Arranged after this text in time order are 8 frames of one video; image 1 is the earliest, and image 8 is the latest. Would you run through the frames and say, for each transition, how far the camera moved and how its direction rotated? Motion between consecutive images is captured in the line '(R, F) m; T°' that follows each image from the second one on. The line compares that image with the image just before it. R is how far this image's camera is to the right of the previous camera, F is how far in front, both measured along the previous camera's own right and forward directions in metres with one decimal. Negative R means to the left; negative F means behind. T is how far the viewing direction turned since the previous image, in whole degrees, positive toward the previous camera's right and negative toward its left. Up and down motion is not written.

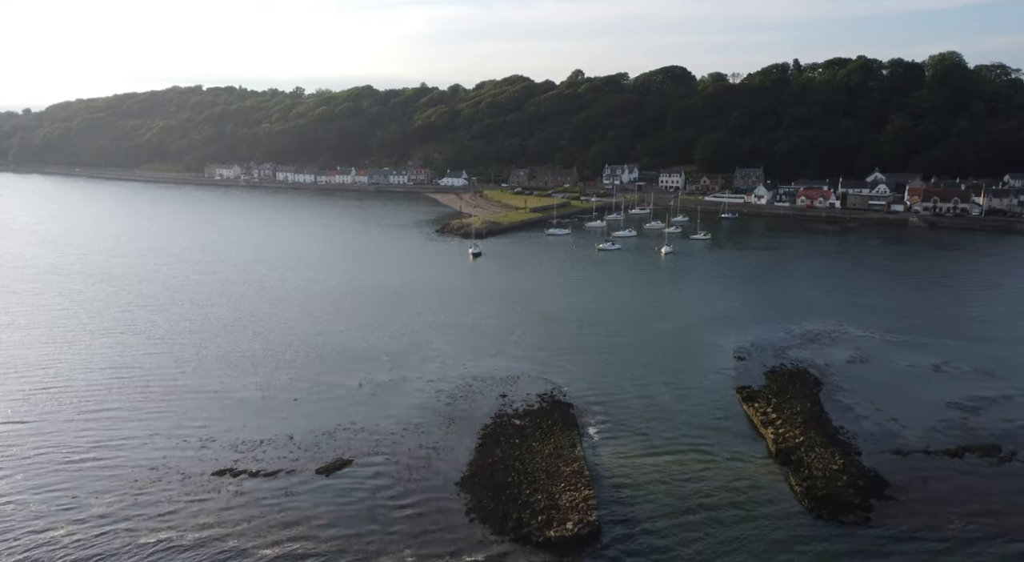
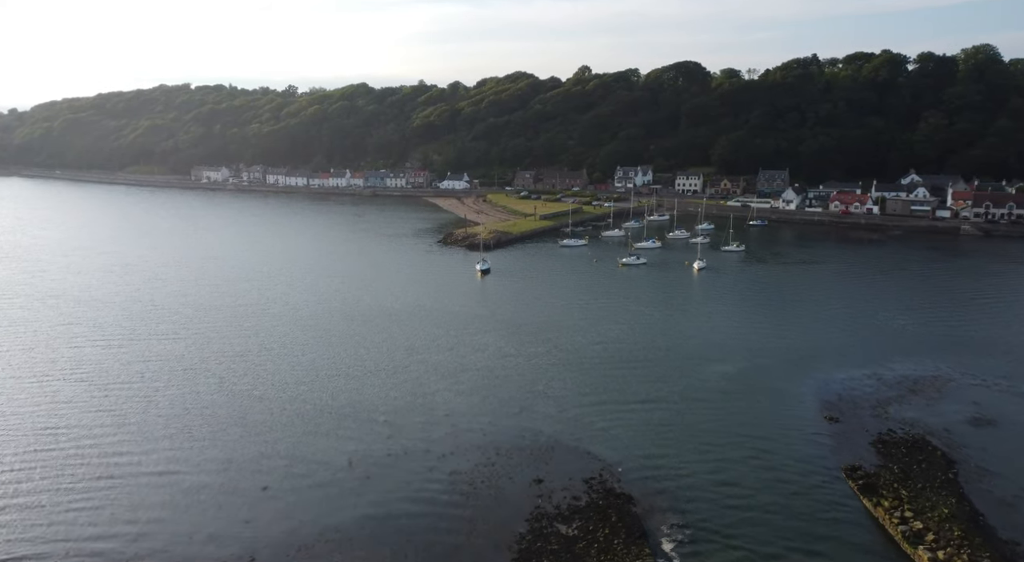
(-0.6, +4.4) m; 0°
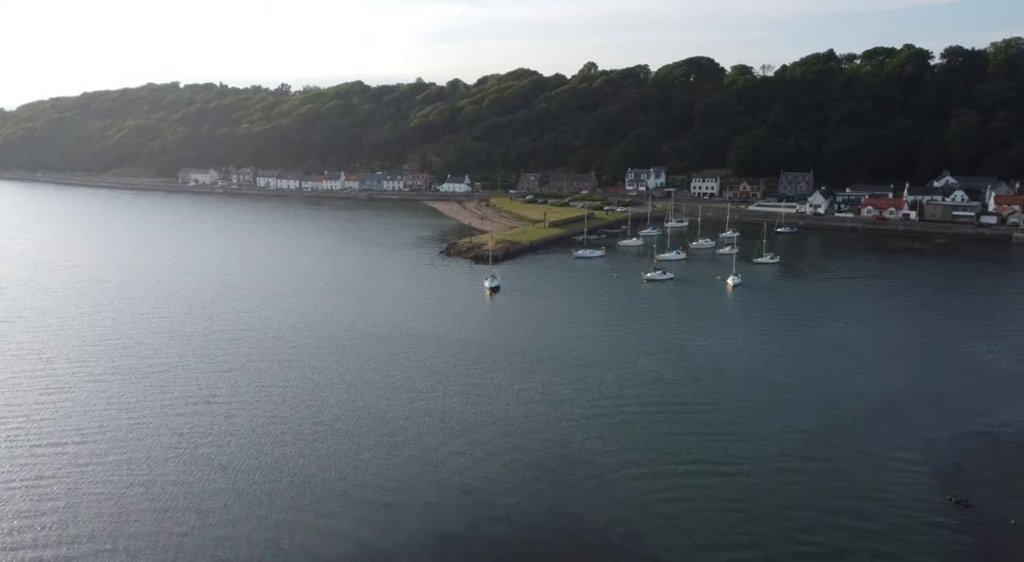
(-0.6, +3.7) m; 0°
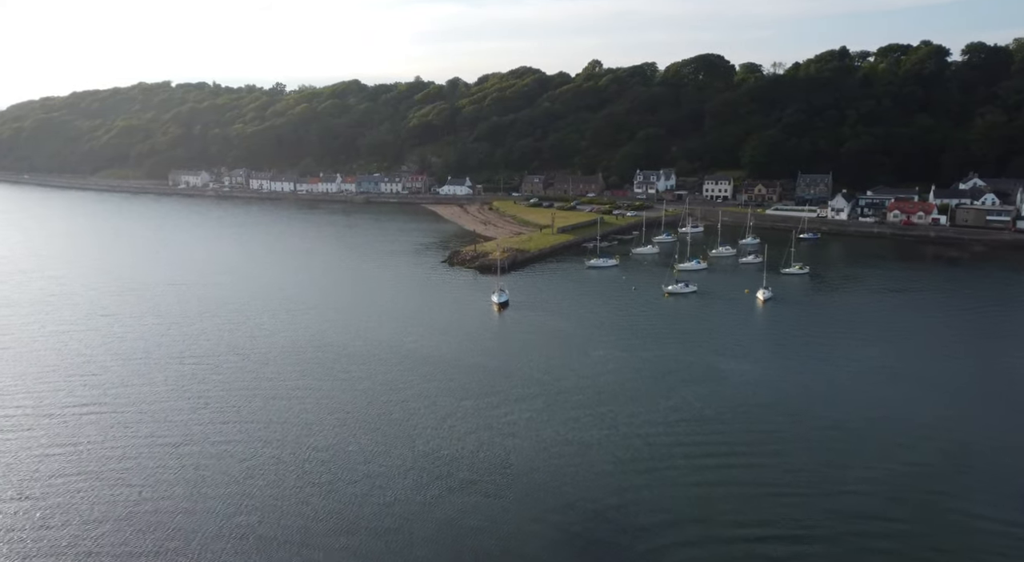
(-0.4, +2.6) m; 0°
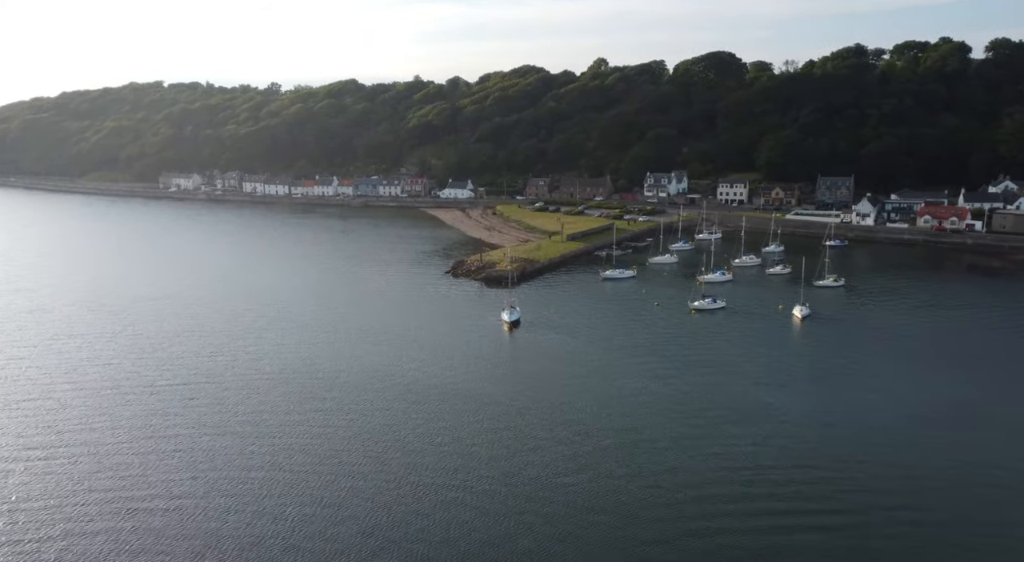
(-0.4, +2.6) m; 0°
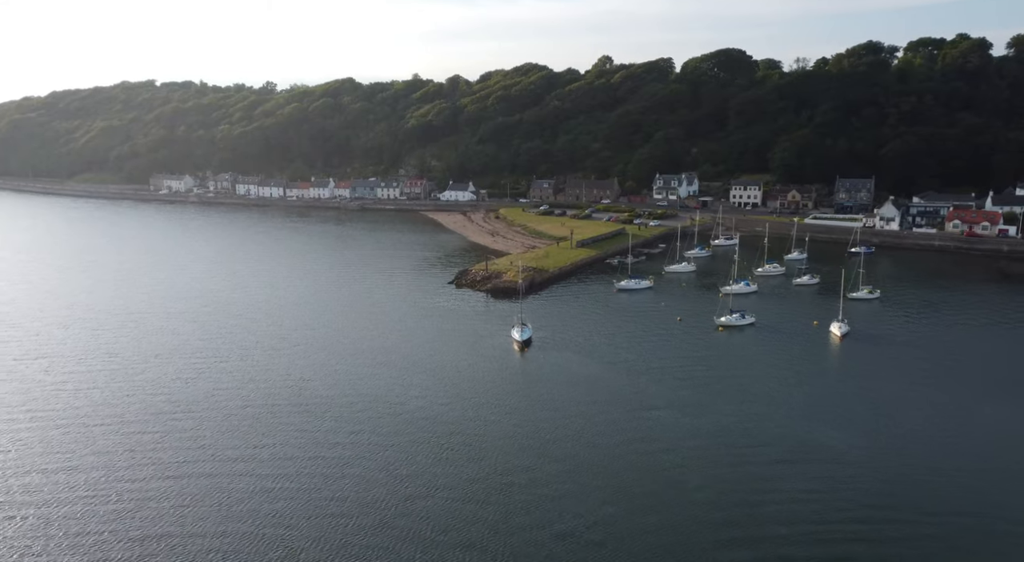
(-0.4, +2.2) m; 0°
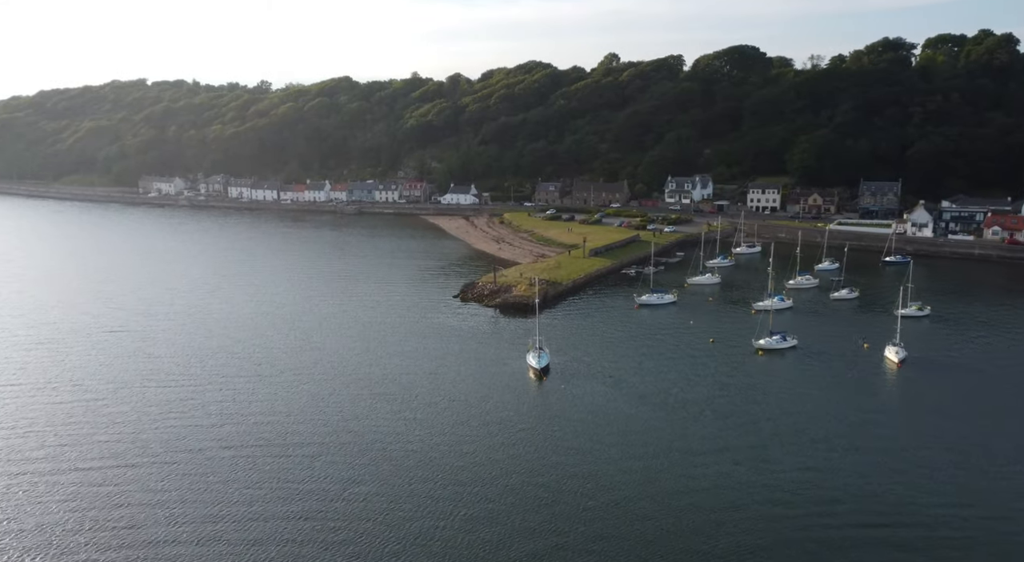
(-0.4, +2.6) m; 0°
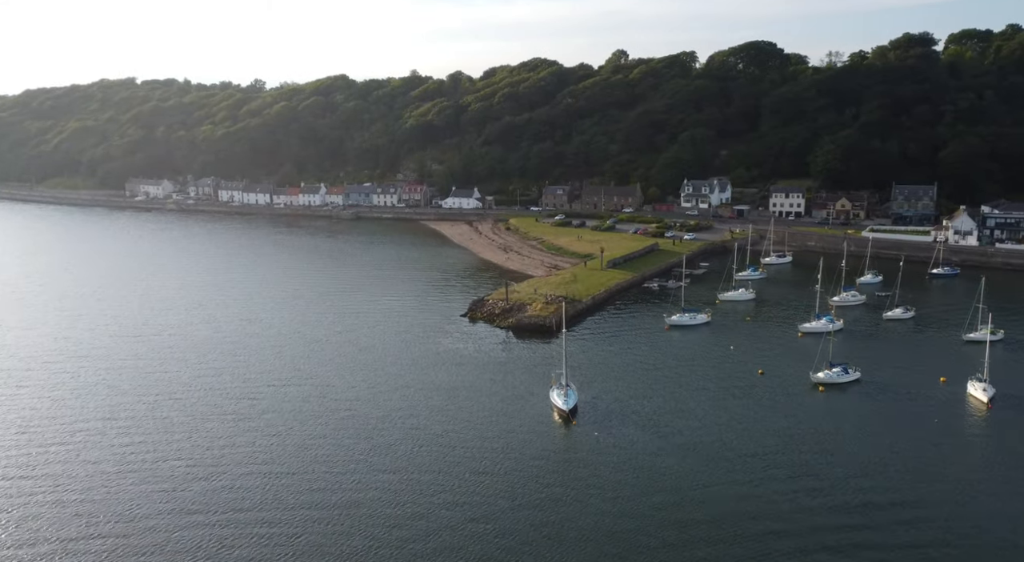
(-0.5, +3.0) m; 0°
